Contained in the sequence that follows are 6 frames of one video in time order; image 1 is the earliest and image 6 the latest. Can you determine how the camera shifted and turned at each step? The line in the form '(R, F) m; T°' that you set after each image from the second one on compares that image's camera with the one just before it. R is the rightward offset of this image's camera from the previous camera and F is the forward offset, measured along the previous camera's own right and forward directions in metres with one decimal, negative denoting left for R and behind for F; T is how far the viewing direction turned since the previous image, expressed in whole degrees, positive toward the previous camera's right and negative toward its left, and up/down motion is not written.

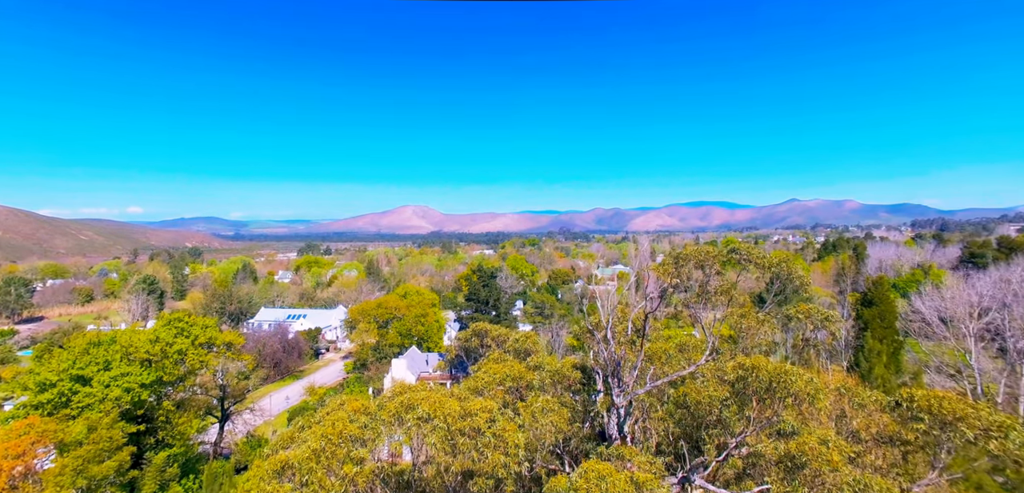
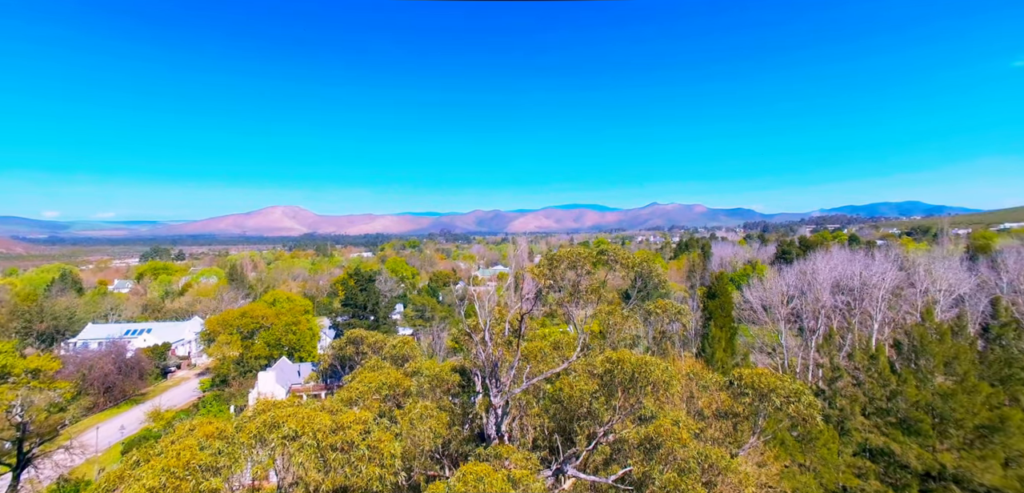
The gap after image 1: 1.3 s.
(+0.9, 0.0) m; +12°
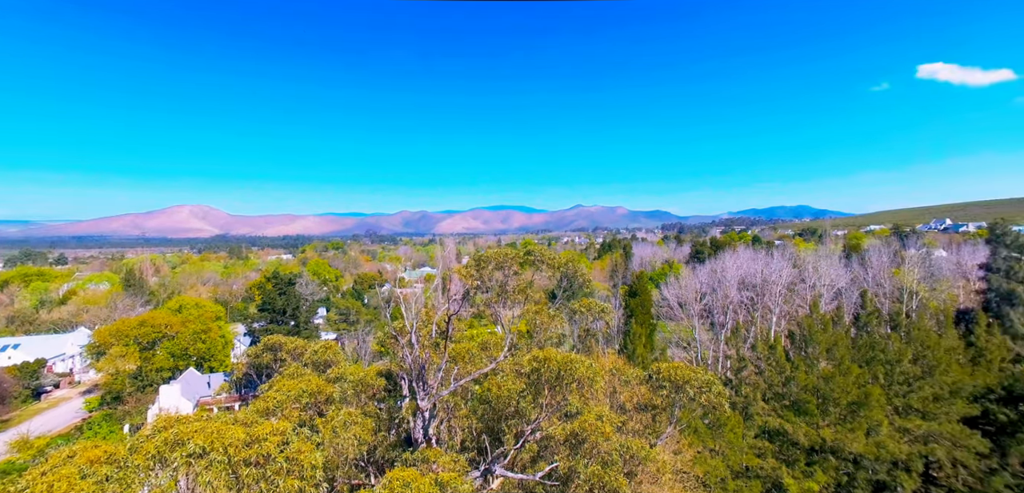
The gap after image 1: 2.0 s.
(+0.4, 0.0) m; +8°
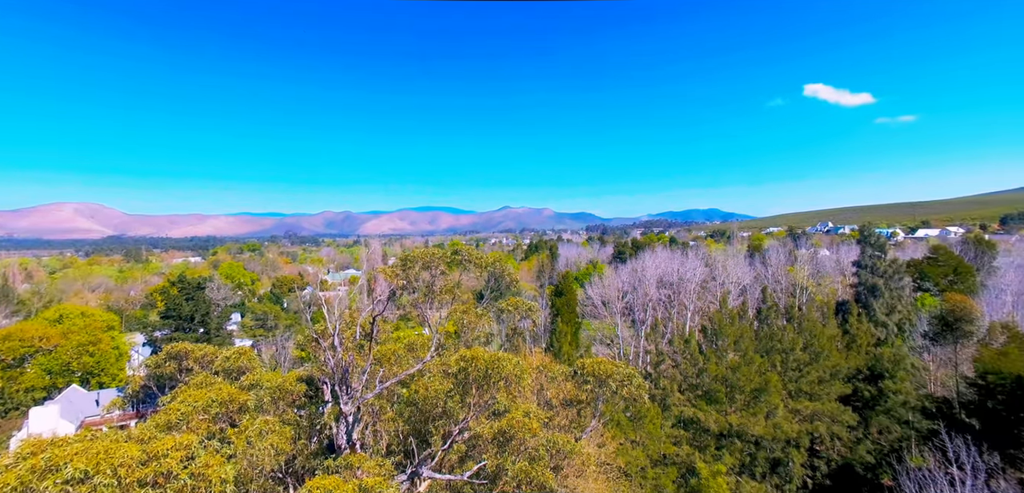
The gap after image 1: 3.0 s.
(+0.6, -0.2) m; +7°
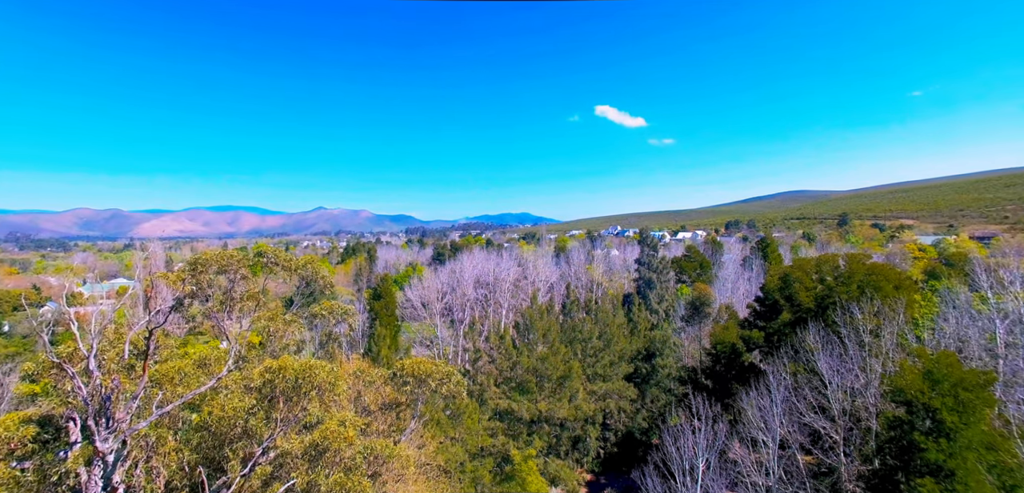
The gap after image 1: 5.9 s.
(+1.6, -0.4) m; +17°
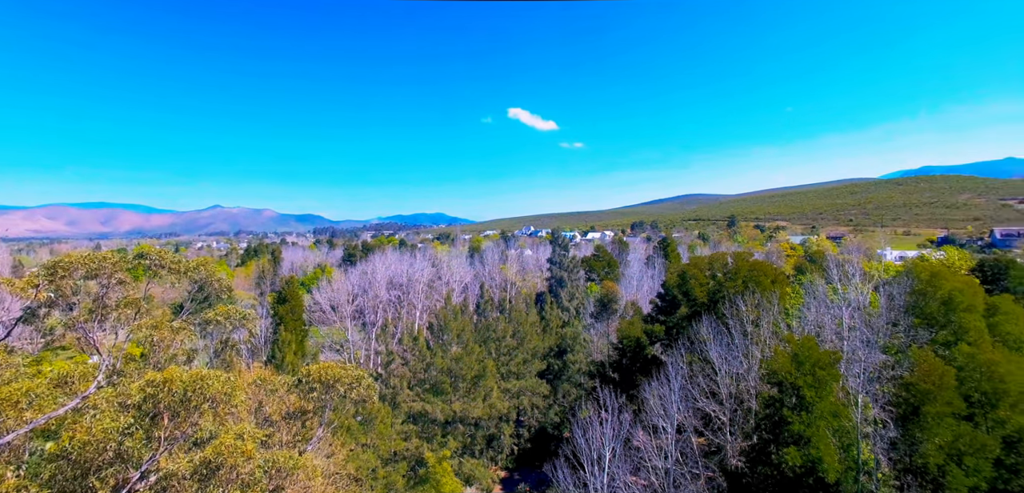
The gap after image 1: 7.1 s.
(+0.7, -0.2) m; +8°
